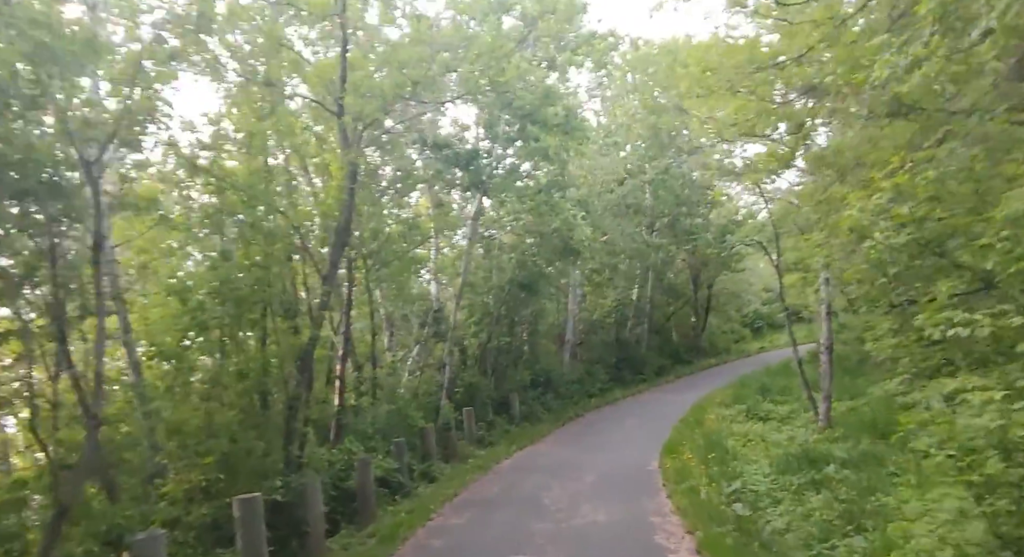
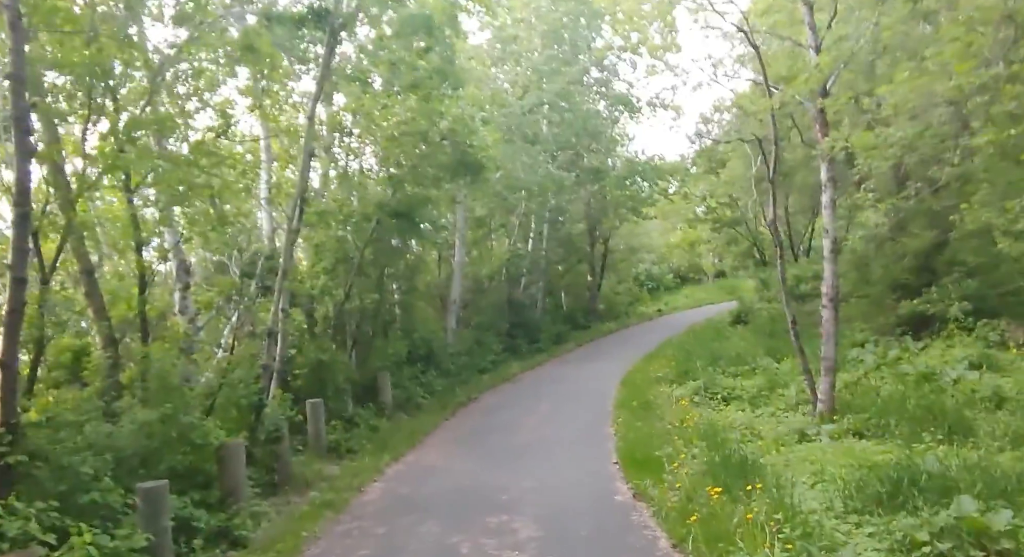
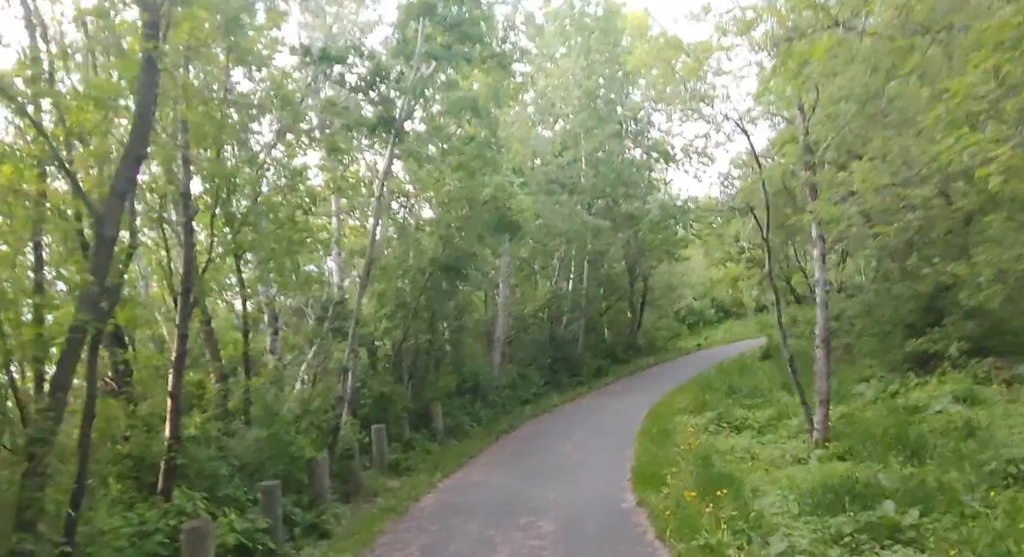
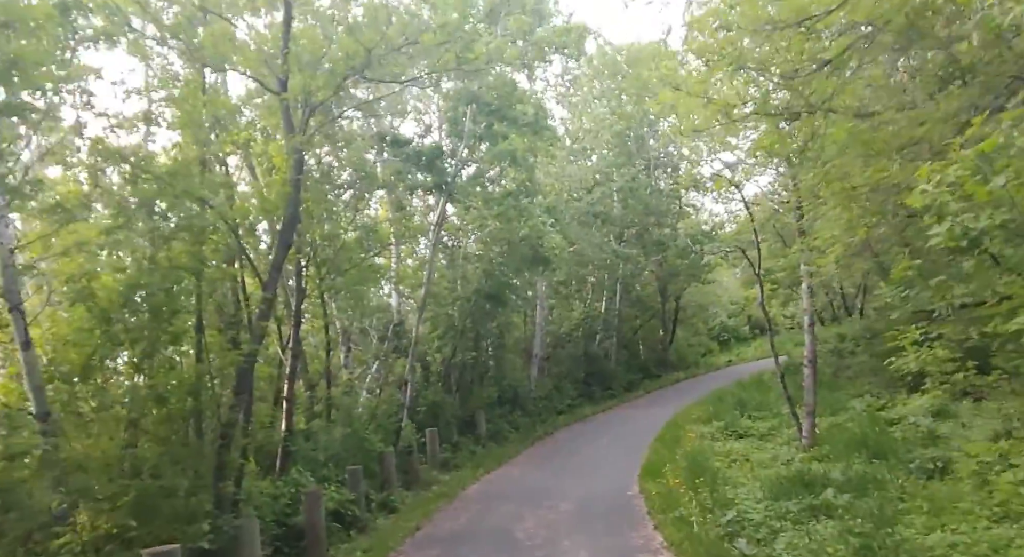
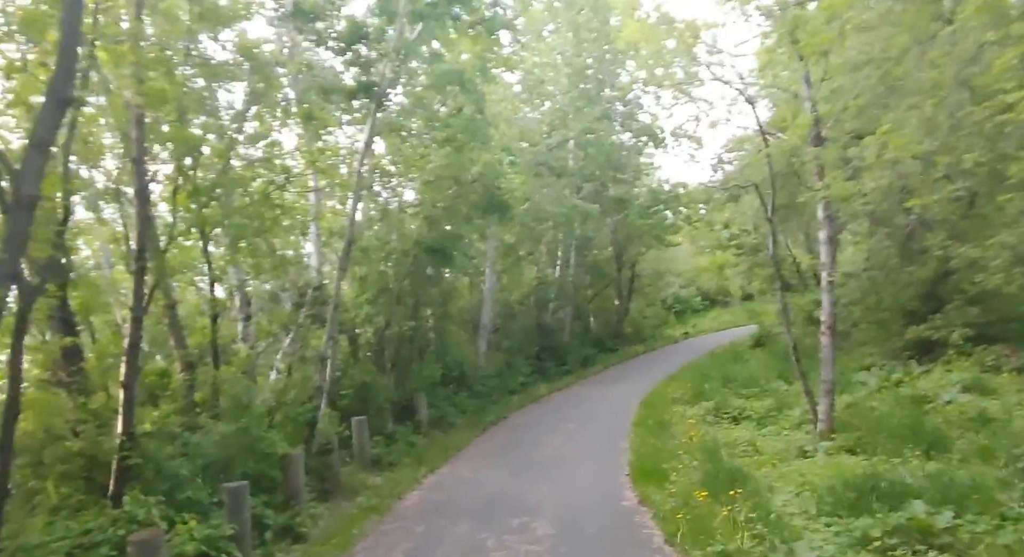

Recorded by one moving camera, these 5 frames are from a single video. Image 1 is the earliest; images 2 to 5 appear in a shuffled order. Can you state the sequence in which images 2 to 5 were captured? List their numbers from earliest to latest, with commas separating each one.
4, 3, 5, 2
